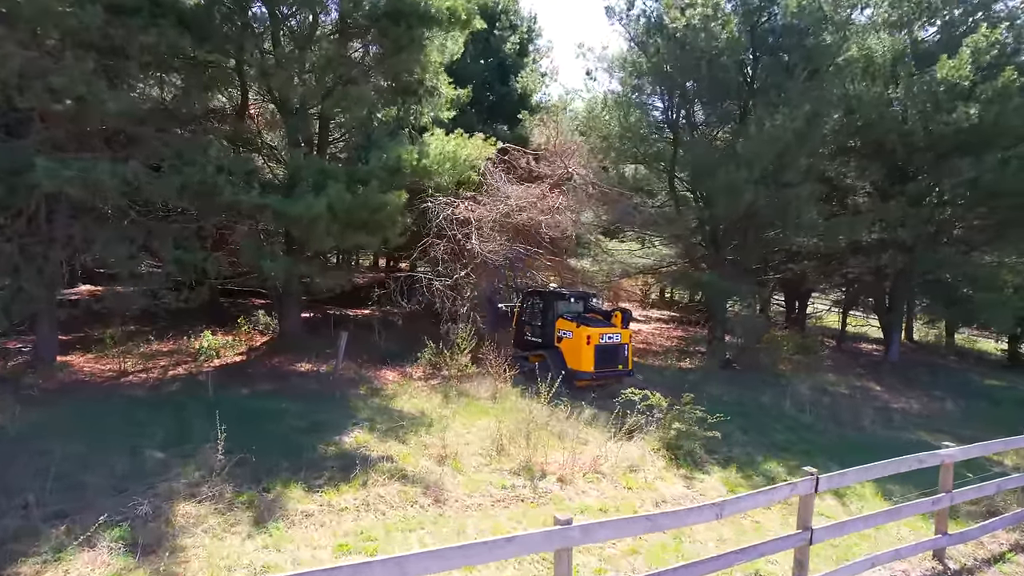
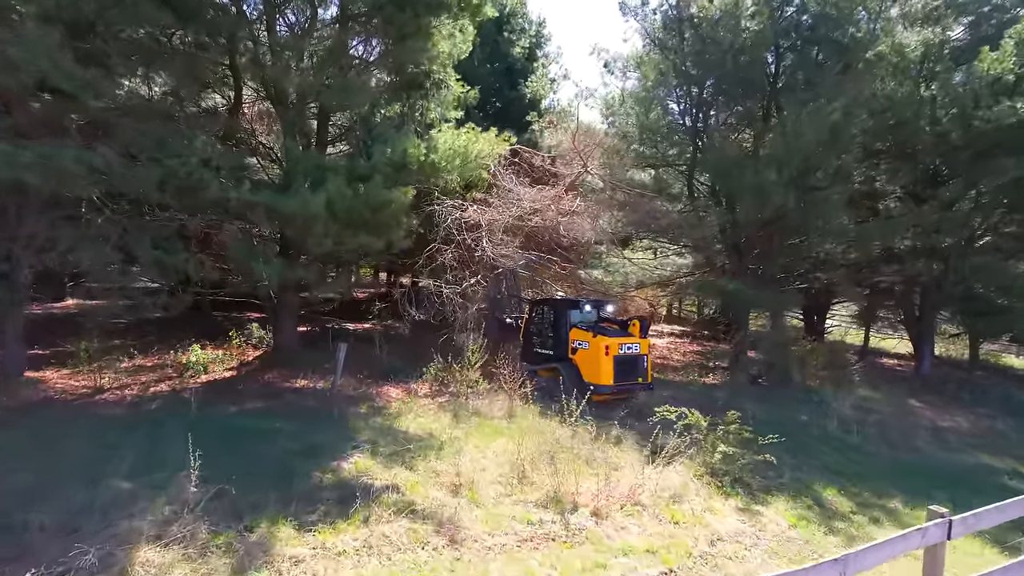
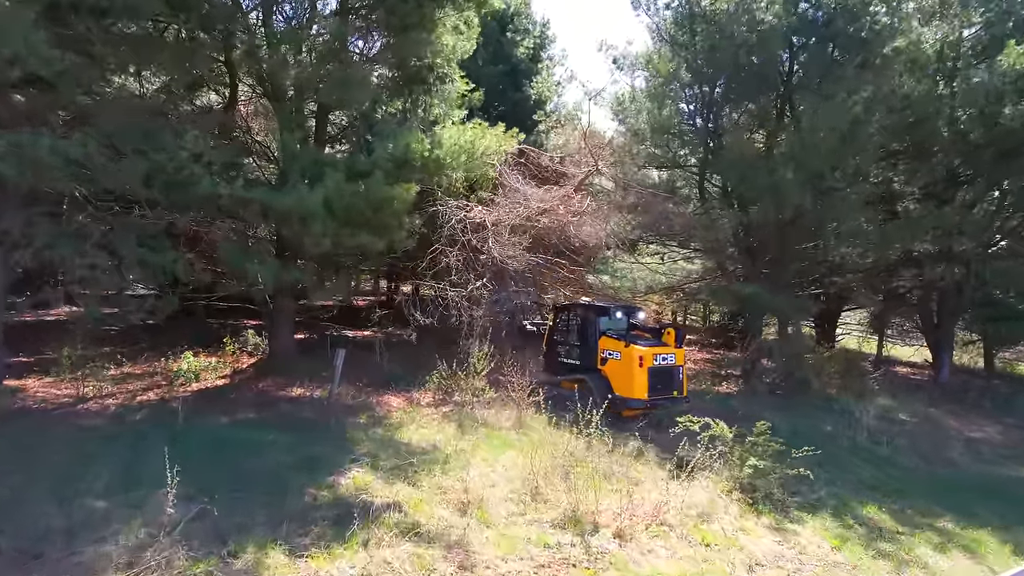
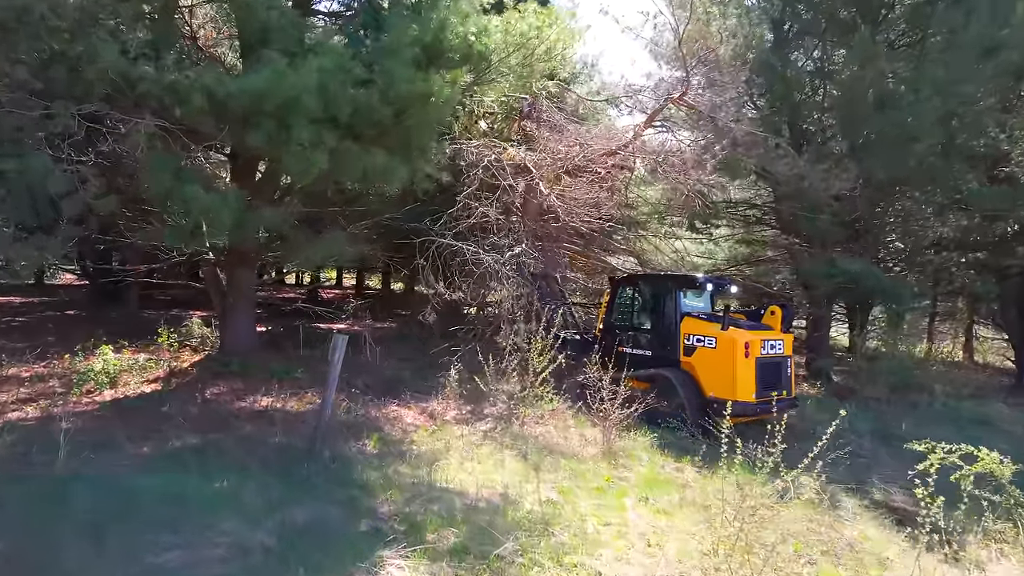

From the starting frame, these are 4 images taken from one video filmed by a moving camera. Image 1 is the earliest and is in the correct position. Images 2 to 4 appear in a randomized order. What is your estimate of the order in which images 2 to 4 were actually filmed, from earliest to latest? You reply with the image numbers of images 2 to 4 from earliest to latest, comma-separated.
2, 3, 4
